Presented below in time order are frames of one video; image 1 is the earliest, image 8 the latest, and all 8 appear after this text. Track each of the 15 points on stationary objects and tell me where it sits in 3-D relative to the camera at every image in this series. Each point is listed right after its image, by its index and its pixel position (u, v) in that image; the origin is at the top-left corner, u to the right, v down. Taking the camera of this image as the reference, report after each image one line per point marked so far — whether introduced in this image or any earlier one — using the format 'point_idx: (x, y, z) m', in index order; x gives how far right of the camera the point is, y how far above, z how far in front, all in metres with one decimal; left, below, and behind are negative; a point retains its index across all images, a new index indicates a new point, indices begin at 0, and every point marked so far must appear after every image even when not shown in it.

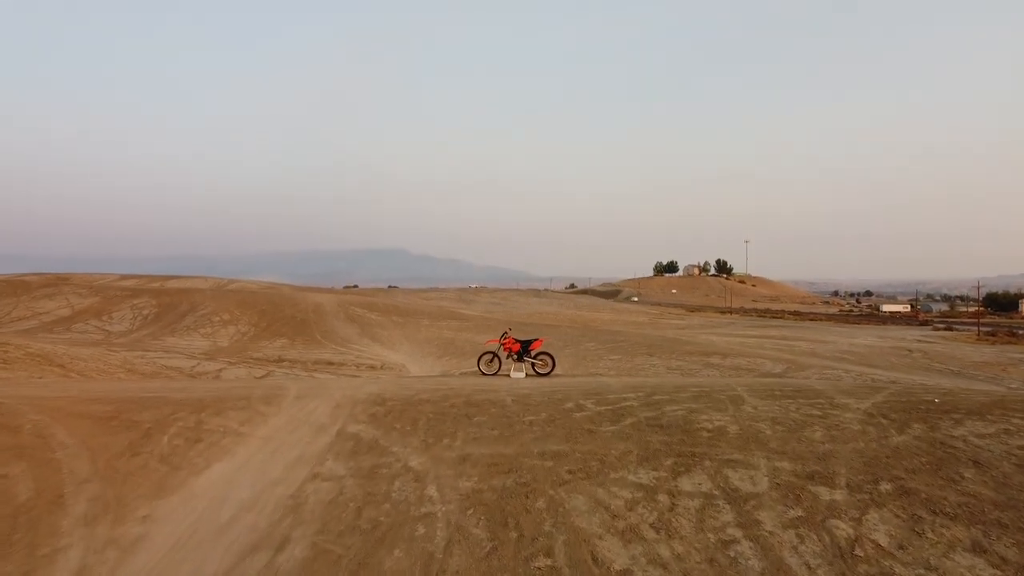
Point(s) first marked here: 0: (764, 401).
0: (+5.3, -2.4, +11.5) m
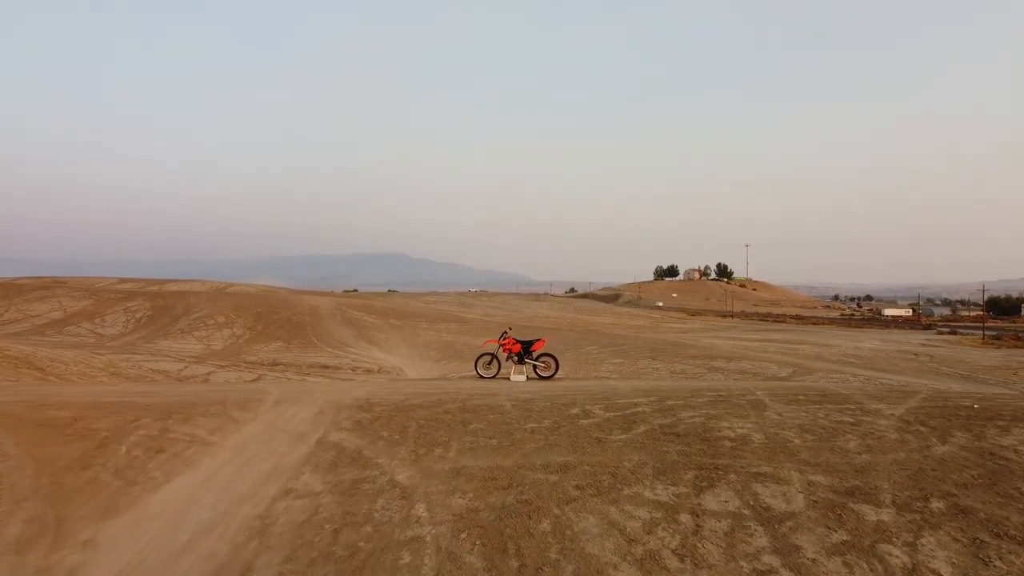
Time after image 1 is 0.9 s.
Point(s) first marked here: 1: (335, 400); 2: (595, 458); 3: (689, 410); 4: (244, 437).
0: (+5.3, -2.3, +10.5) m
1: (-3.4, -2.1, +10.4) m
2: (+1.2, -2.6, +8.2) m
3: (+3.3, -2.3, +10.2) m
4: (-4.3, -2.4, +8.8) m
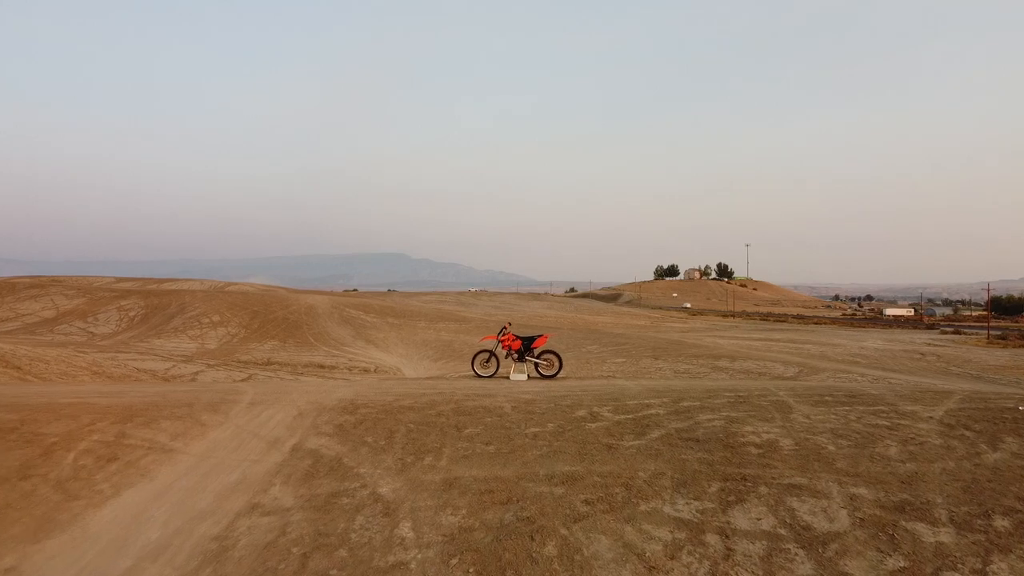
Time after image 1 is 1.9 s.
0: (+5.3, -2.1, +9.5) m
1: (-3.4, -2.0, +9.5) m
2: (+1.2, -2.4, +7.2) m
3: (+3.3, -2.1, +9.2) m
4: (-4.3, -2.2, +7.8) m
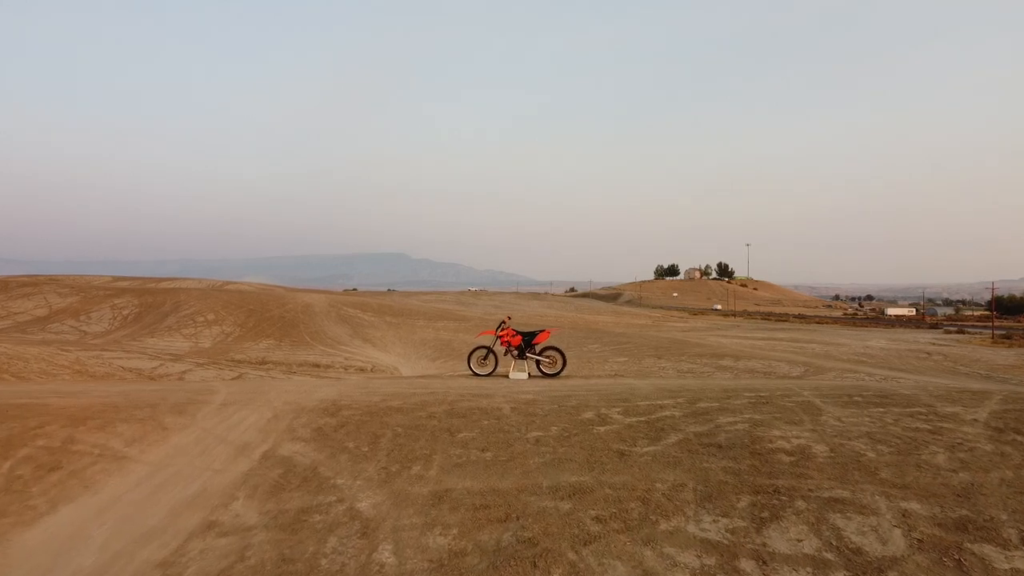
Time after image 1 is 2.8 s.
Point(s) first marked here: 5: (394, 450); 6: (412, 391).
0: (+5.3, -1.9, +8.6) m
1: (-3.4, -1.8, +8.6) m
2: (+1.2, -2.2, +6.3) m
3: (+3.3, -1.9, +8.3) m
4: (-4.3, -2.0, +6.9) m
5: (-1.5, -2.1, +7.0) m
6: (-1.7, -1.8, +9.5) m
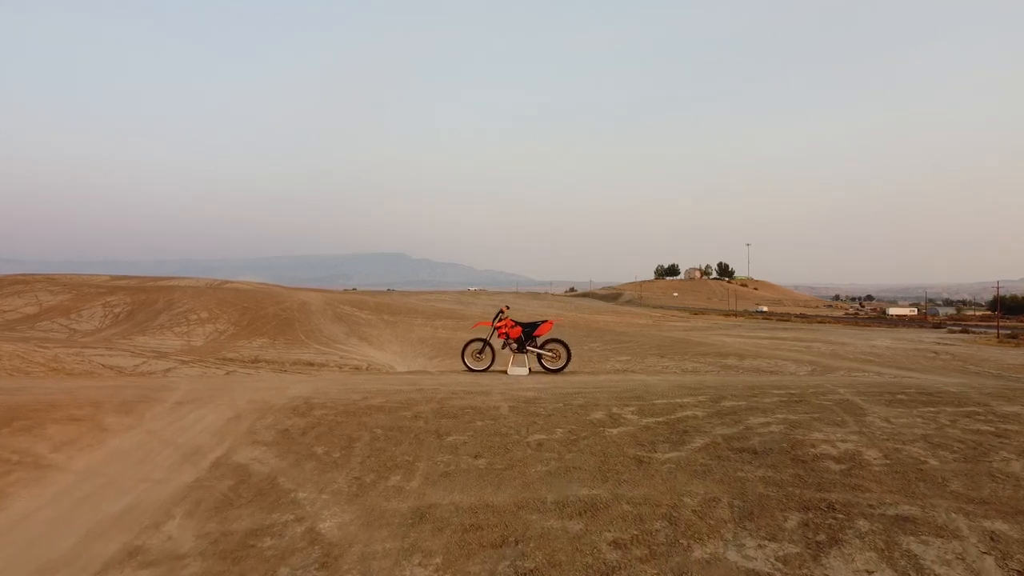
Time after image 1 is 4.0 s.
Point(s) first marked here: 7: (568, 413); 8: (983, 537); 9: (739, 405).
0: (+5.2, -1.7, +7.5) m
1: (-3.4, -1.5, +7.5) m
2: (+1.2, -2.0, +5.3) m
3: (+3.3, -1.7, +7.2) m
4: (-4.3, -1.8, +5.8) m
5: (-1.5, -1.8, +5.9) m
6: (-1.8, -1.5, +8.4) m
7: (+0.7, -1.7, +7.2) m
8: (+4.0, -2.1, +4.7) m
9: (+3.1, -1.6, +7.6) m
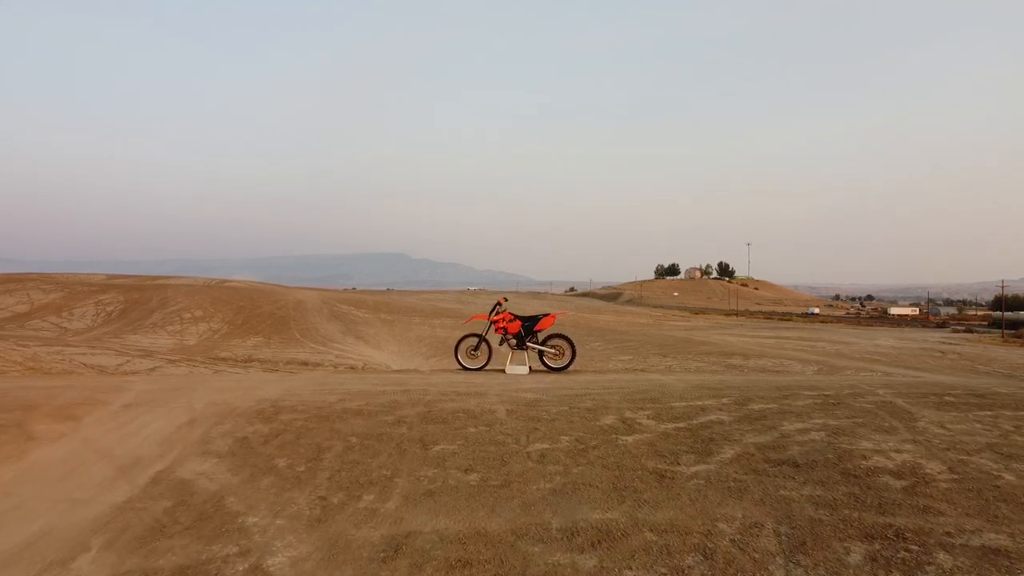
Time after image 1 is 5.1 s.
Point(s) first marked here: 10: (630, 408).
0: (+5.2, -1.5, +6.6) m
1: (-3.4, -1.4, +6.6) m
2: (+1.2, -1.8, +4.3) m
3: (+3.2, -1.5, +6.3) m
4: (-4.4, -1.6, +4.9) m
5: (-1.5, -1.6, +5.0) m
6: (-1.8, -1.4, +7.4) m
7: (+0.7, -1.5, +6.3) m
8: (+4.0, -2.0, +3.7) m
9: (+3.1, -1.5, +6.7) m
10: (+1.4, -1.5, +6.7) m
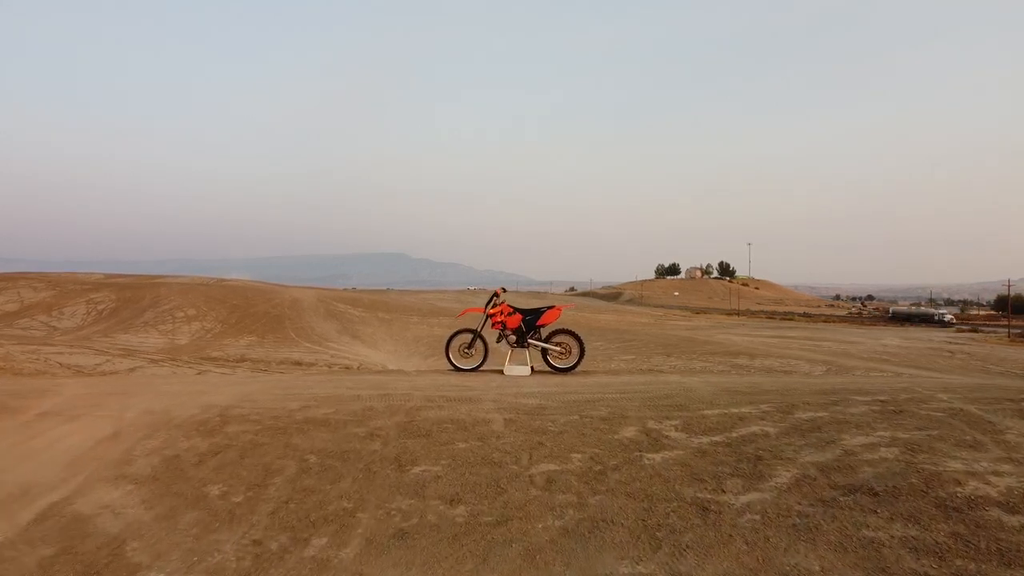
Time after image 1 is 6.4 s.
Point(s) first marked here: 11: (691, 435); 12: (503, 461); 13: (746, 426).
0: (+5.2, -1.4, +5.5) m
1: (-3.4, -1.2, +5.4) m
2: (+1.2, -1.6, +3.2) m
3: (+3.2, -1.3, +5.2) m
4: (-4.4, -1.5, +3.8) m
5: (-1.6, -1.5, +3.8) m
6: (-1.8, -1.2, +6.3) m
7: (+0.7, -1.3, +5.1) m
8: (+4.0, -1.8, +2.6) m
9: (+3.1, -1.3, +5.5) m
10: (+1.4, -1.3, +5.5) m
11: (+1.6, -1.4, +5.1) m
12: (-0.1, -1.4, +4.5) m
13: (+2.3, -1.3, +5.3) m
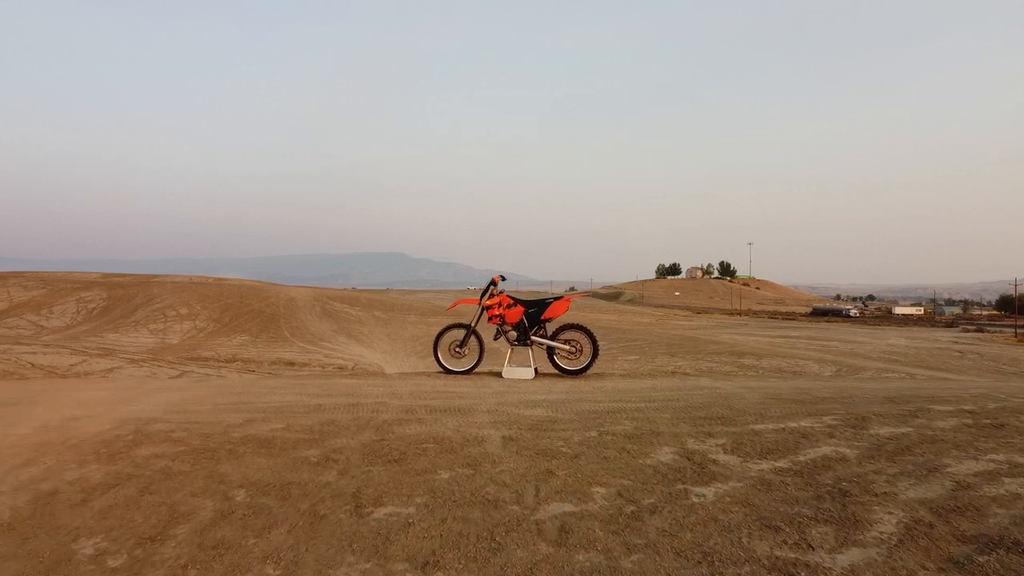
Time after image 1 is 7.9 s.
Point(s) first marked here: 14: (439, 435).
0: (+5.2, -1.2, +4.3) m
1: (-3.4, -1.1, +4.3) m
2: (+1.2, -1.5, +2.0) m
3: (+3.2, -1.2, +4.0) m
4: (-4.4, -1.3, +2.6) m
5: (-1.6, -1.3, +2.6) m
6: (-1.8, -1.1, +5.1) m
7: (+0.7, -1.2, +4.0) m
8: (+4.0, -1.7, +1.4) m
9: (+3.1, -1.2, +4.4) m
10: (+1.4, -1.2, +4.3) m
11: (+1.6, -1.2, +3.9) m
12: (-0.1, -1.3, +3.3) m
13: (+2.3, -1.2, +4.1) m
14: (-0.6, -1.1, +4.3) m
